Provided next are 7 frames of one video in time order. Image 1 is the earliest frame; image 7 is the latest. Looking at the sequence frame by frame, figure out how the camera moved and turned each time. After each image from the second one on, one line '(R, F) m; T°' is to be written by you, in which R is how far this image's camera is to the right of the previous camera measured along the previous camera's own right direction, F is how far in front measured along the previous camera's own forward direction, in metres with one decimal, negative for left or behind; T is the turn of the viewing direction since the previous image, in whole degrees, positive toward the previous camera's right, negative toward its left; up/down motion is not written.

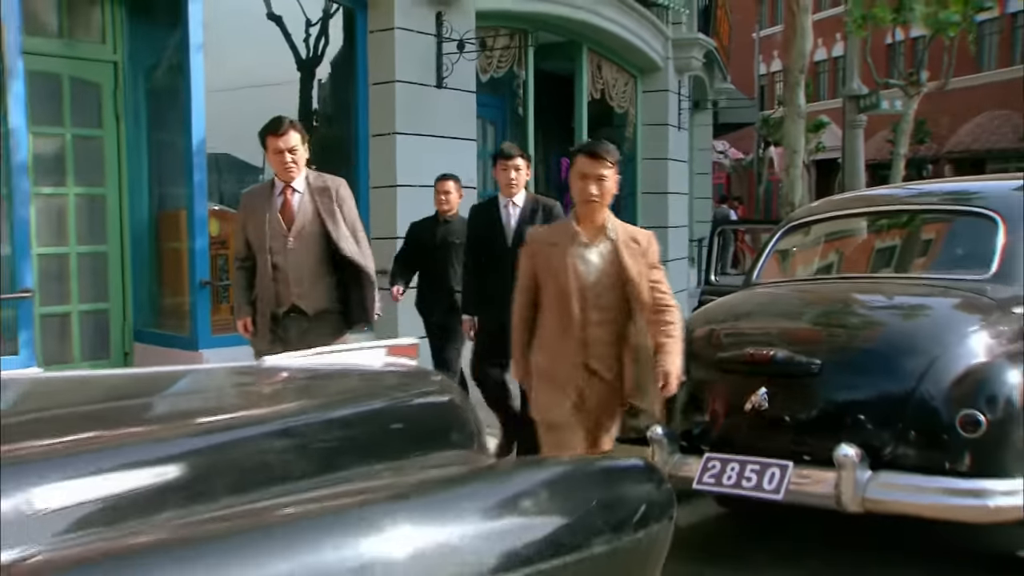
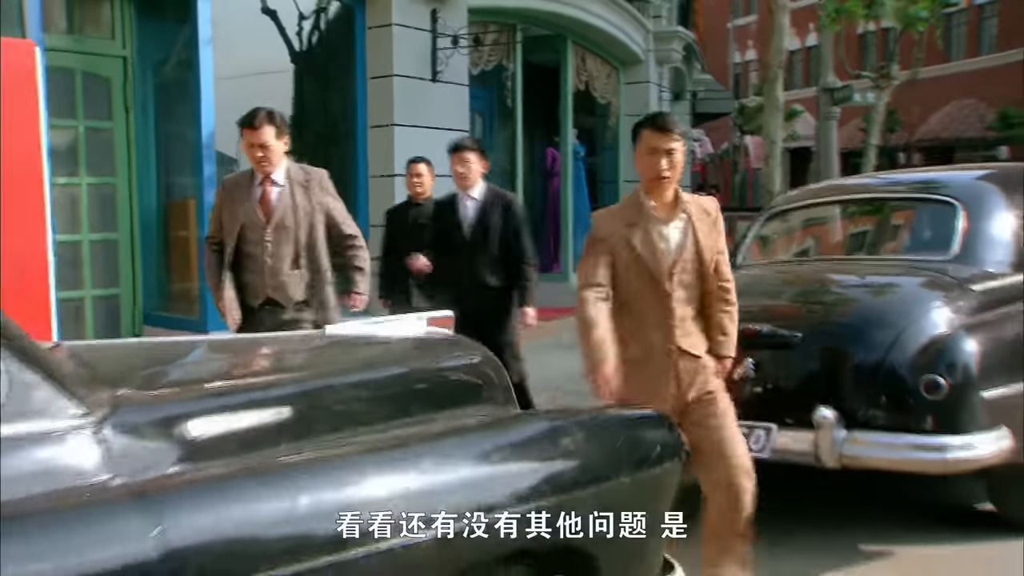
(-0.1, -0.4) m; +1°
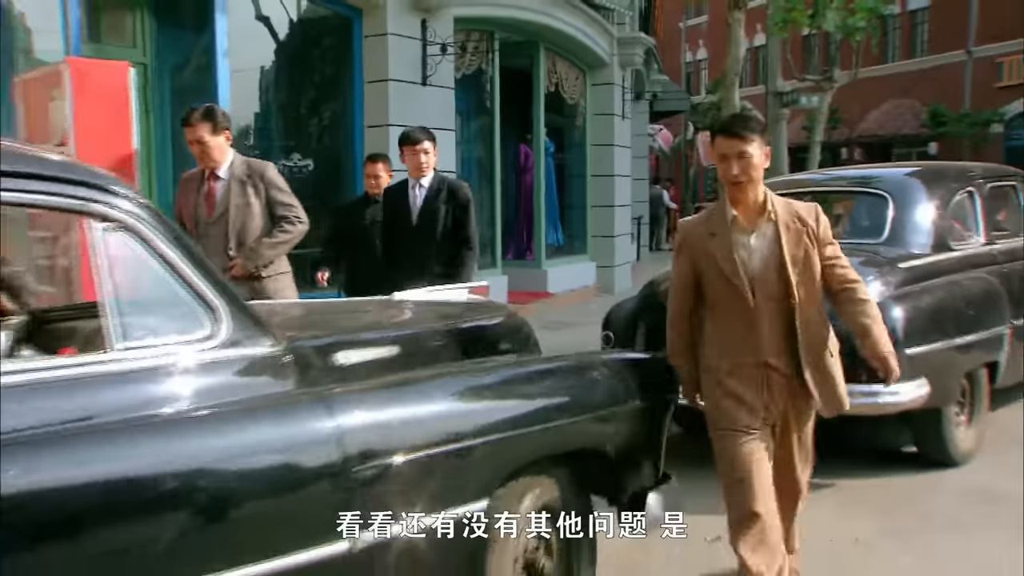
(-0.3, -0.9) m; +3°
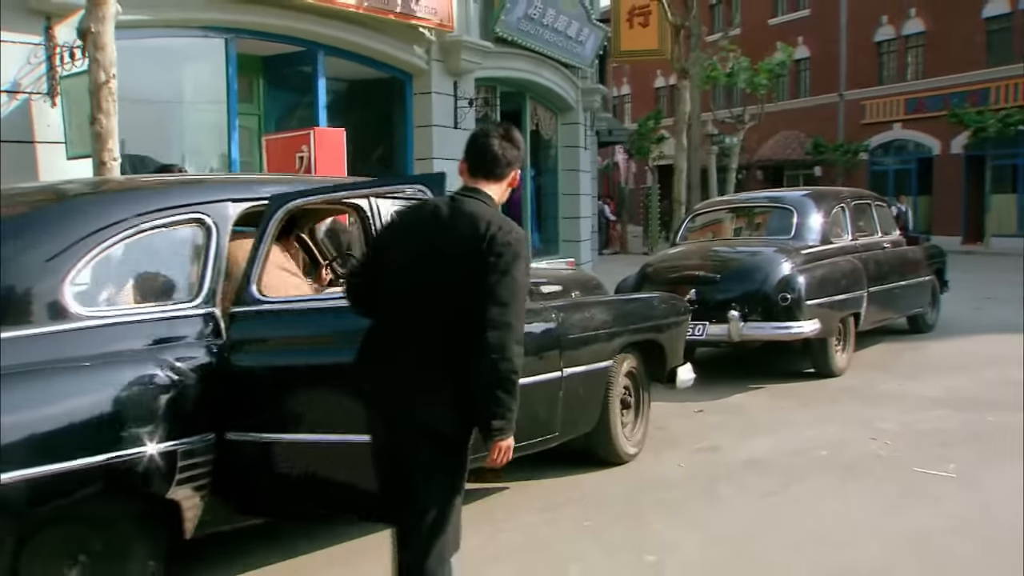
(-1.3, -3.3) m; +5°
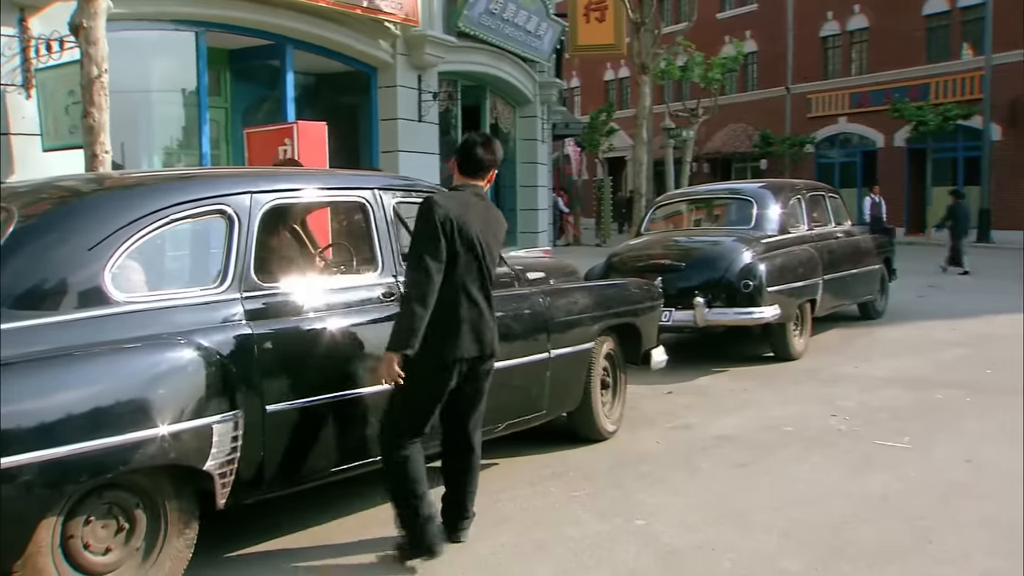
(-0.2, -0.3) m; +3°
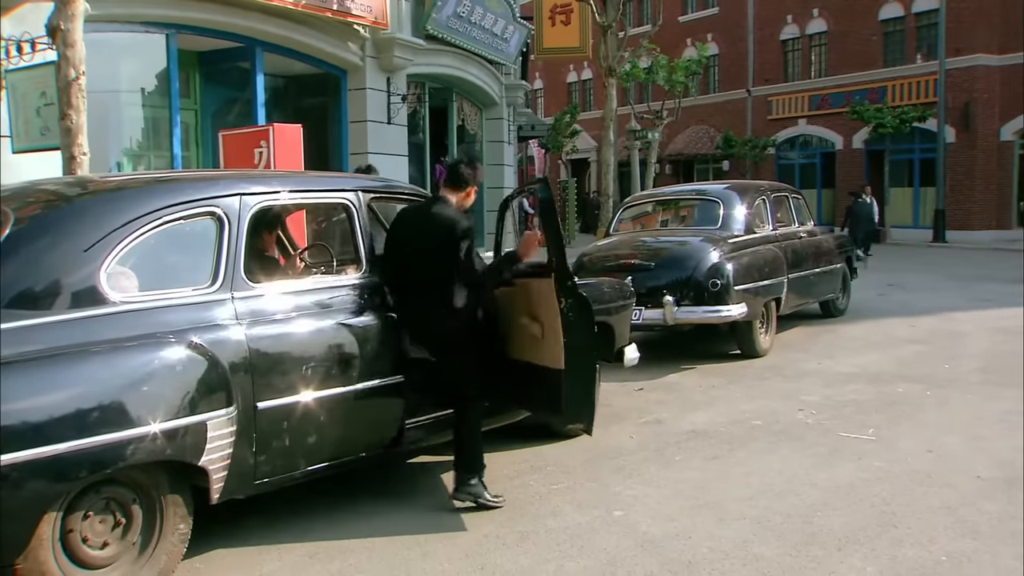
(-0.1, -0.1) m; +2°
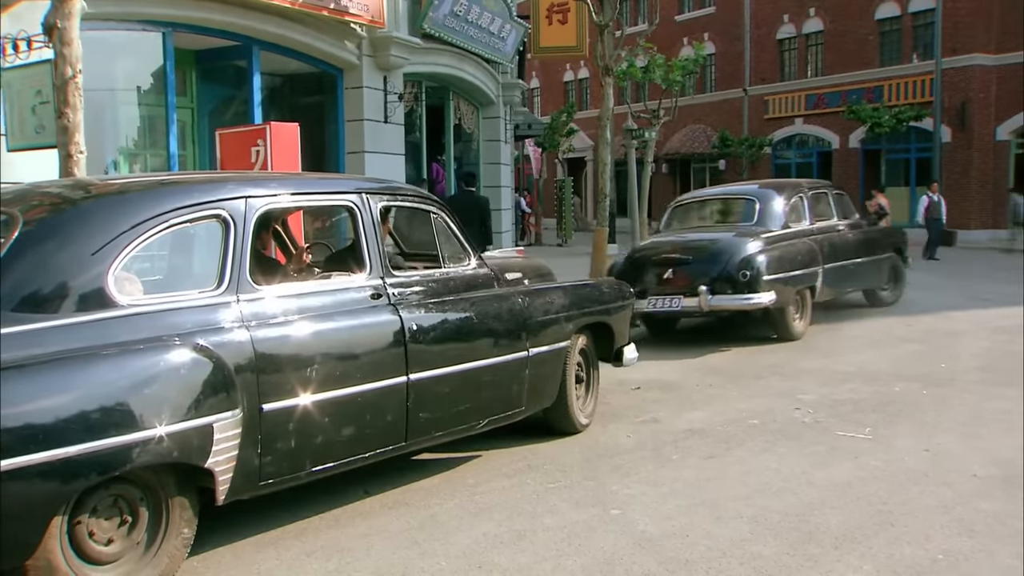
(0.0, 0.0) m; 0°
